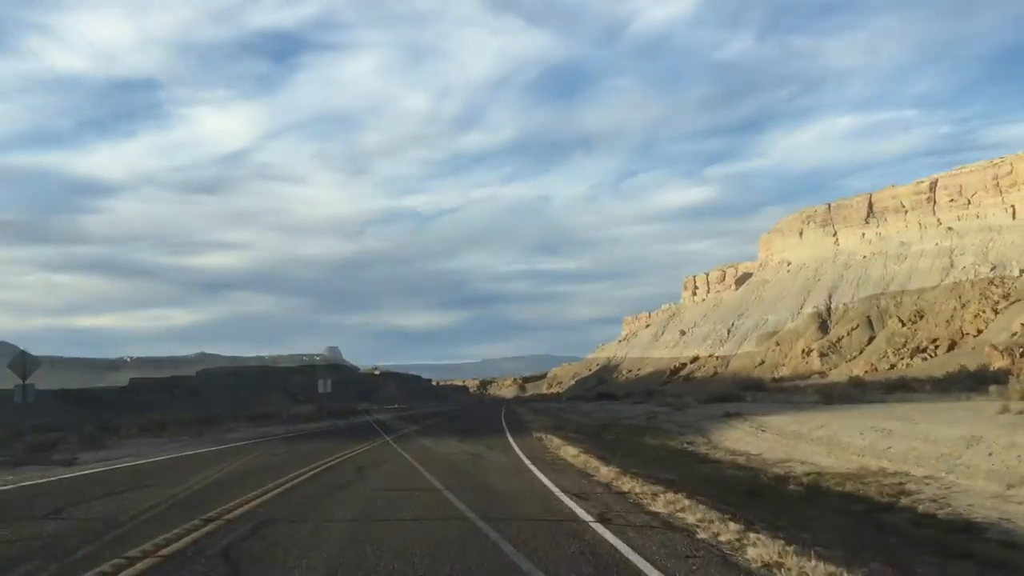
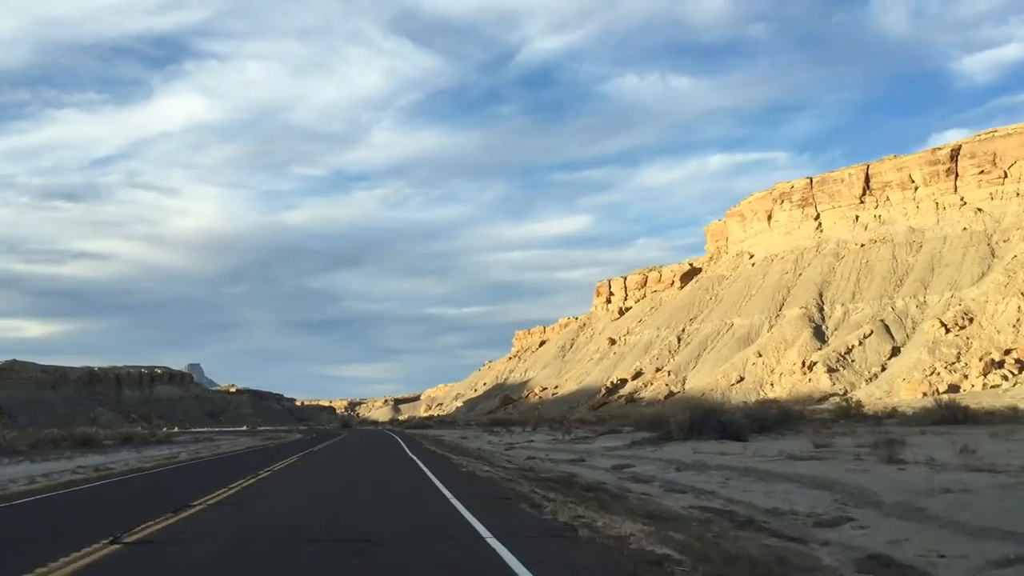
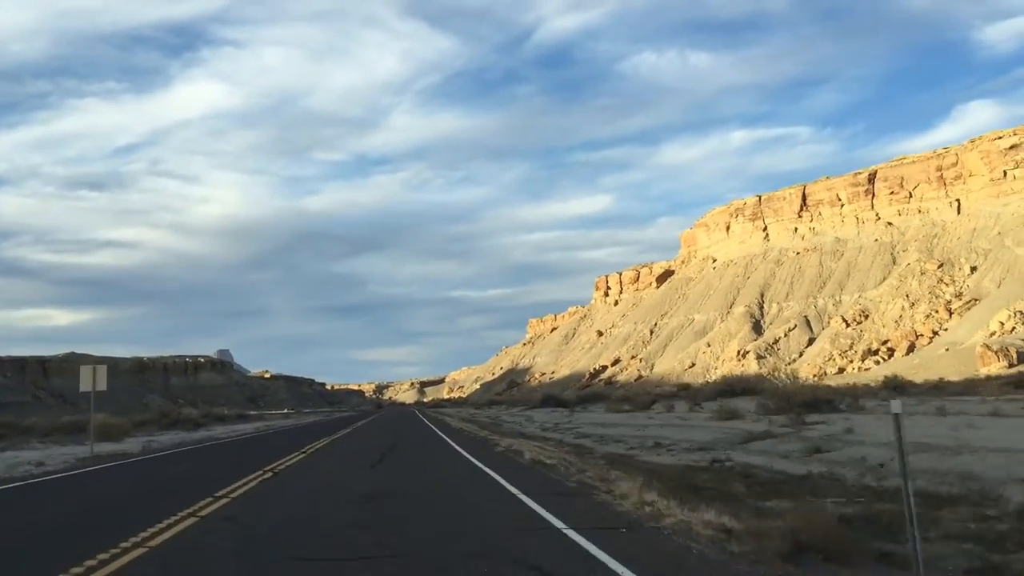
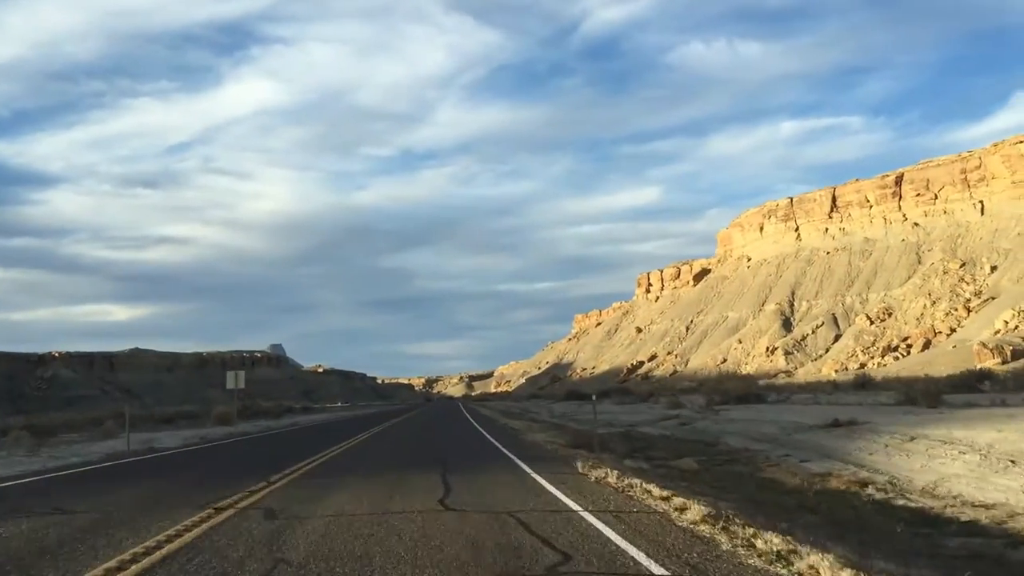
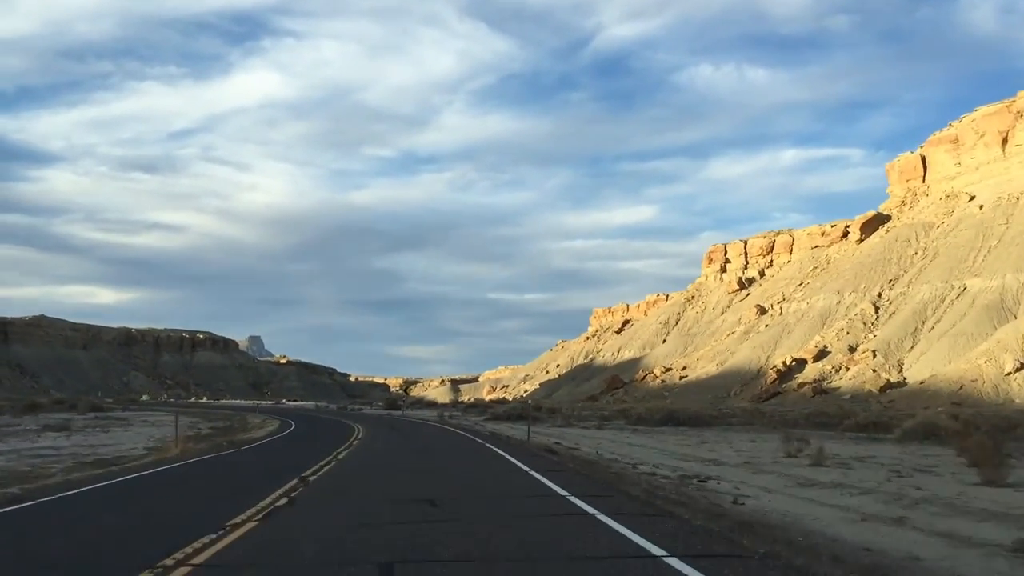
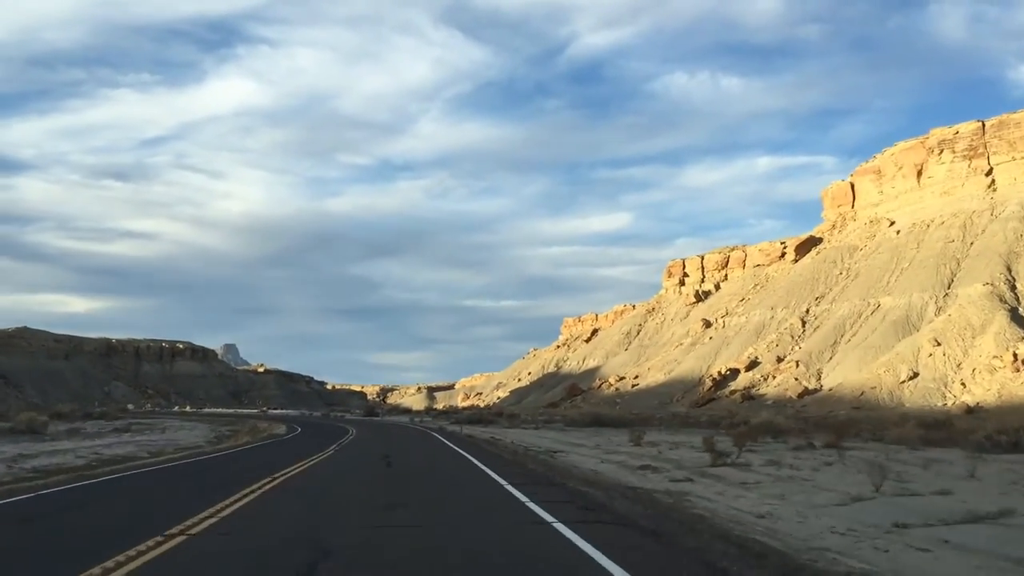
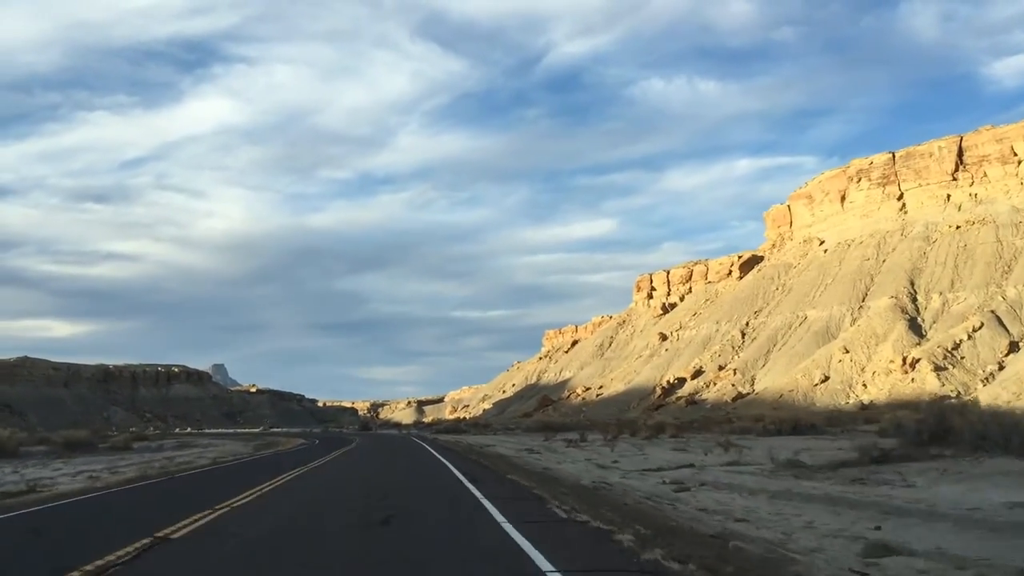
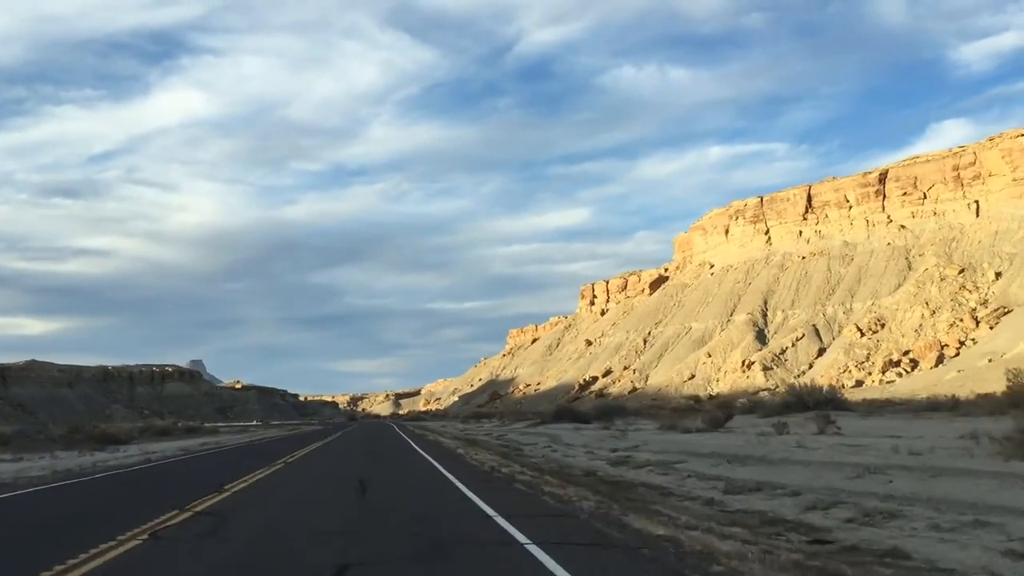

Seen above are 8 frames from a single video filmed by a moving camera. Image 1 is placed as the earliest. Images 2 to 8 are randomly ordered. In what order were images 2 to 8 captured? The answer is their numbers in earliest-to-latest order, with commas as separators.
4, 3, 8, 2, 7, 6, 5
